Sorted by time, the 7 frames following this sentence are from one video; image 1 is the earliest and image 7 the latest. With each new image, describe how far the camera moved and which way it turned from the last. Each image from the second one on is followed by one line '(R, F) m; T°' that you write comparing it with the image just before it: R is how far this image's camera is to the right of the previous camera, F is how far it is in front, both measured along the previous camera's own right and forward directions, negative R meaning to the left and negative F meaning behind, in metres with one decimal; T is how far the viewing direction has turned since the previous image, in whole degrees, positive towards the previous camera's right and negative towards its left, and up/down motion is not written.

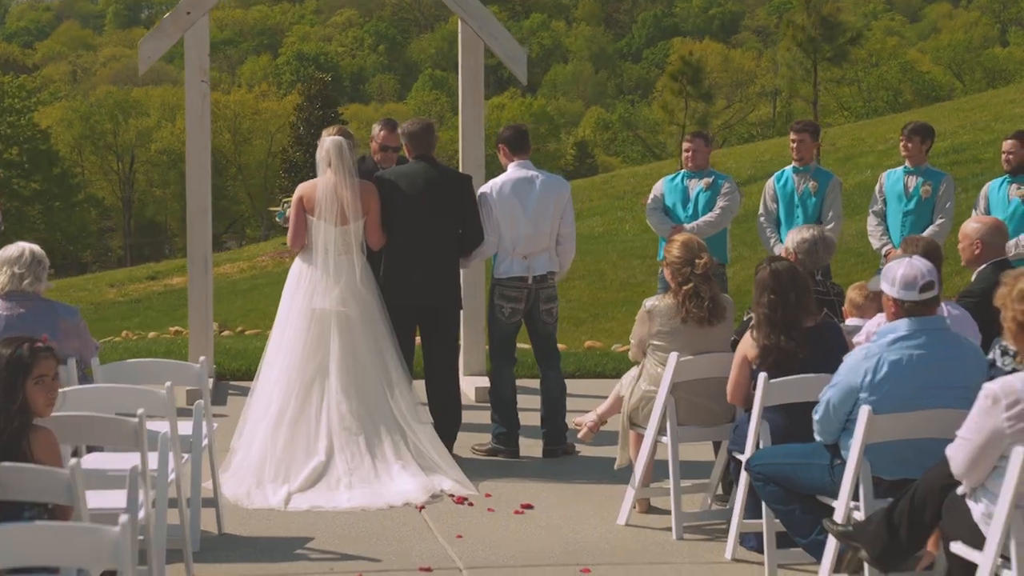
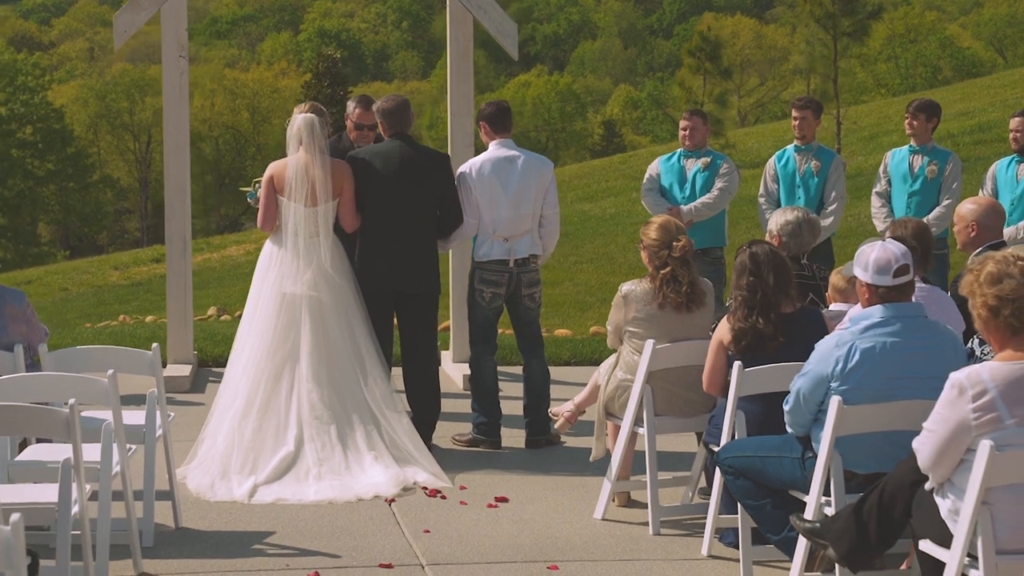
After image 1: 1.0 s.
(+0.3, +0.2) m; -2°
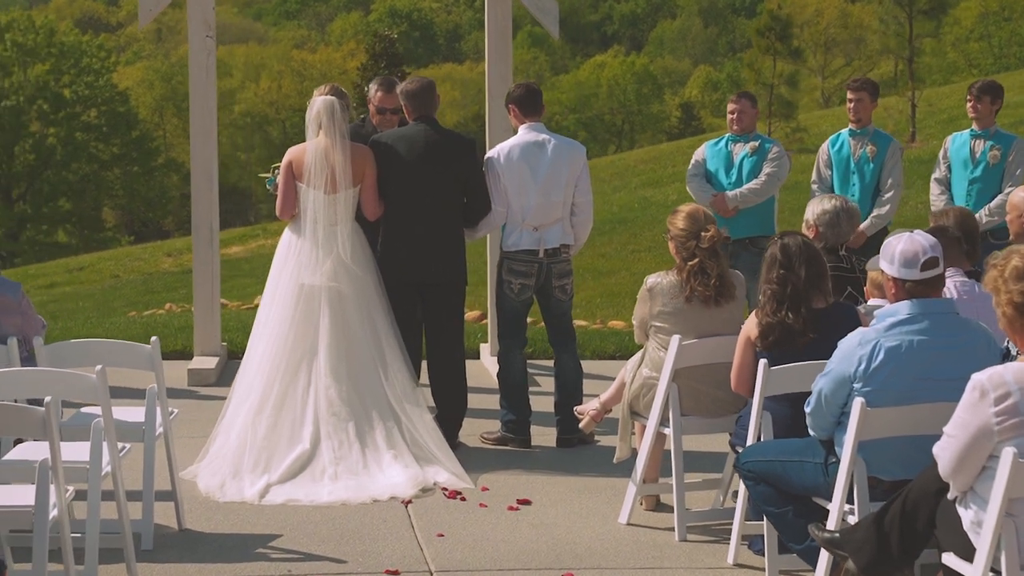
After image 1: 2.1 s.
(+0.3, +0.3) m; -4°
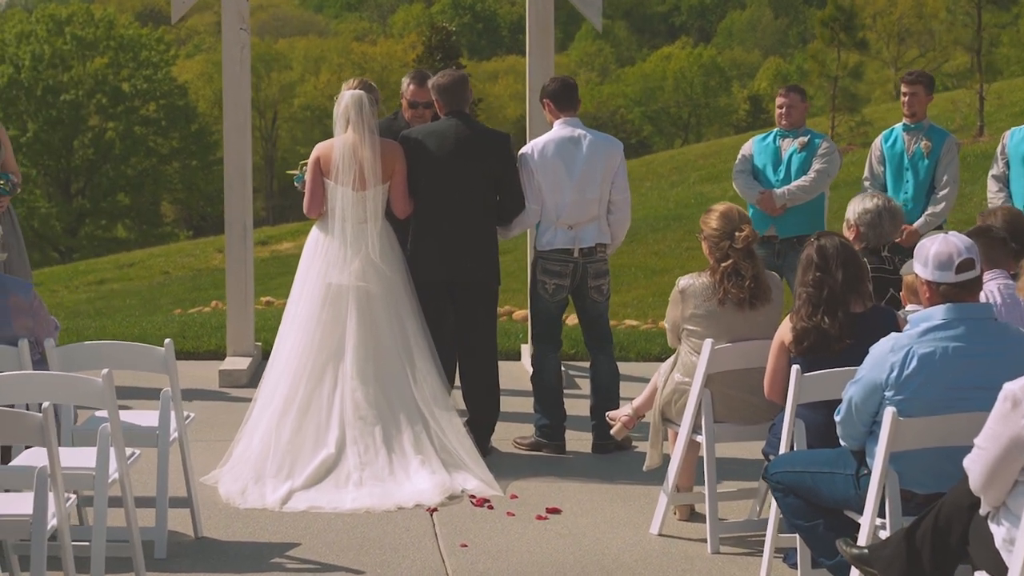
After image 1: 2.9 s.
(+0.2, +0.2) m; -3°
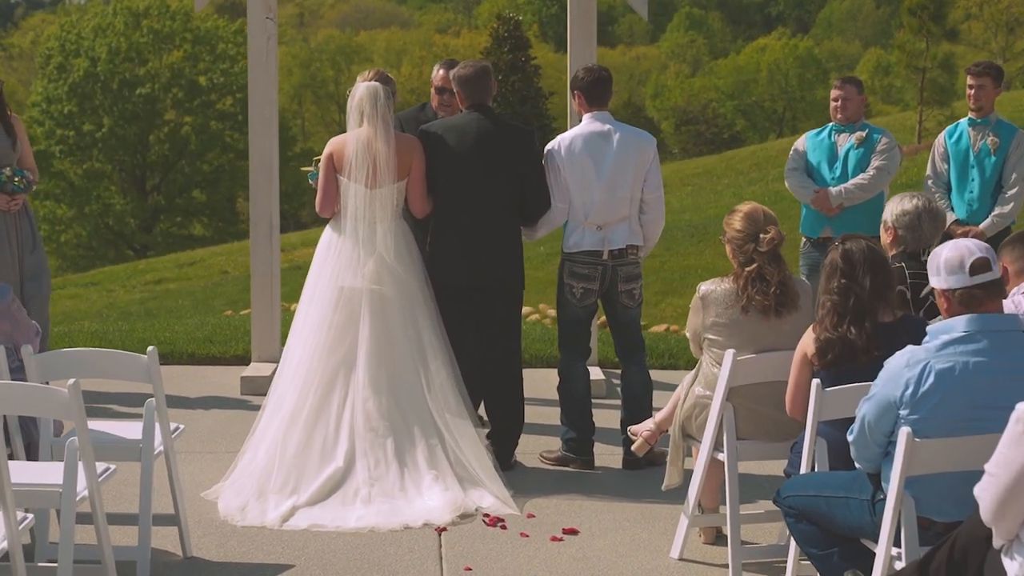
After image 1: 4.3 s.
(+0.4, +0.4) m; -5°
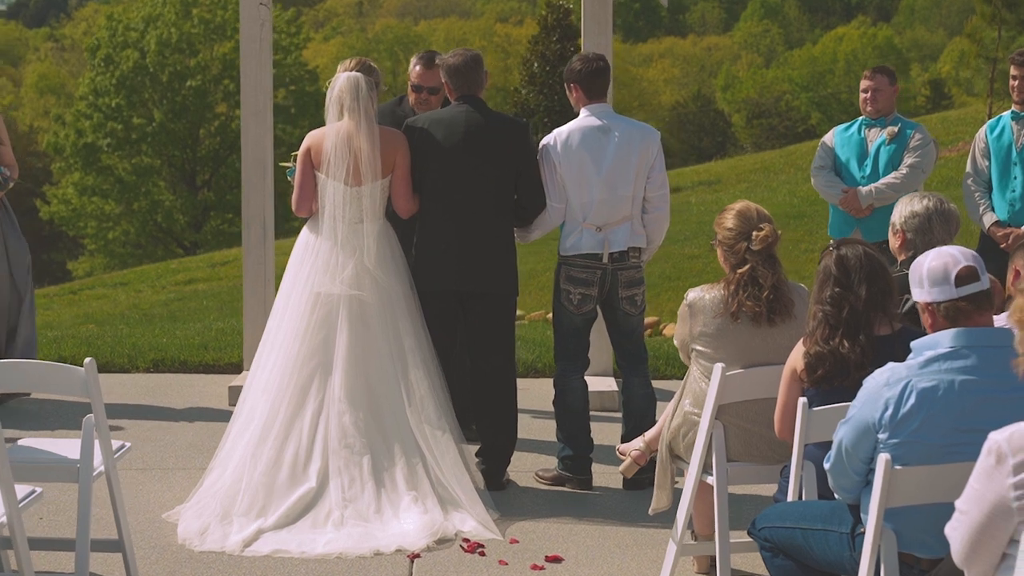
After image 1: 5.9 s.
(+0.4, +0.4) m; -4°
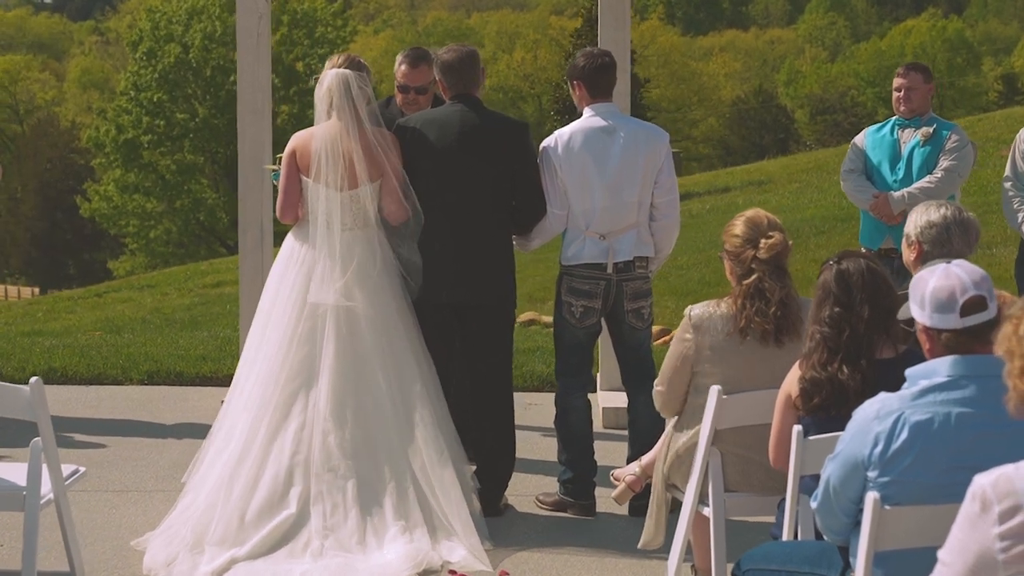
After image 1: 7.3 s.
(+0.3, +0.4) m; -3°
